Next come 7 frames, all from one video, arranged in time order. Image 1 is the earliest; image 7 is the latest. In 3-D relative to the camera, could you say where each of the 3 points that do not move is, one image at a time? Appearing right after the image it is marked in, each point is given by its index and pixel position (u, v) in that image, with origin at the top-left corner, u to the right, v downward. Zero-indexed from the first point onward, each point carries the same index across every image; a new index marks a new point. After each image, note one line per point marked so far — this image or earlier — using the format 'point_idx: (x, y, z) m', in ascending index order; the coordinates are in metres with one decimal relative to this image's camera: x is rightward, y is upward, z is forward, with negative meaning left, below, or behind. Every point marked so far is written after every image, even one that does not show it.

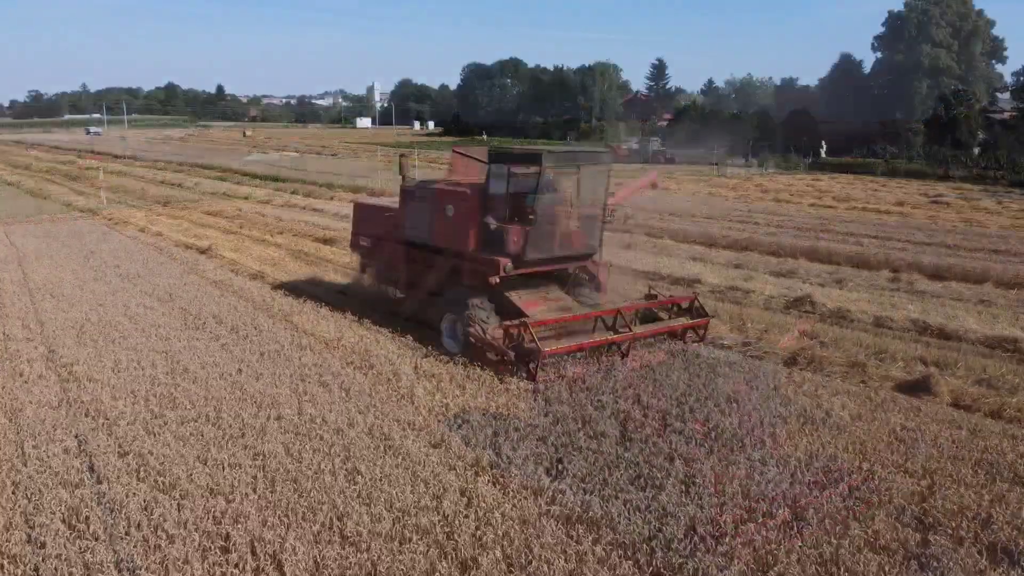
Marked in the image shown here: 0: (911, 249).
0: (+7.9, +0.8, +16.1) m
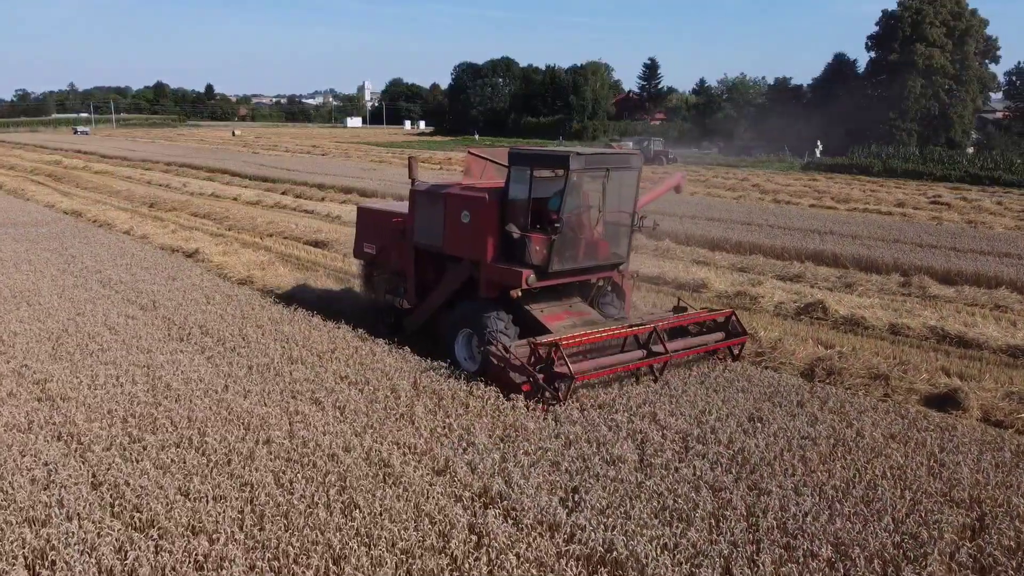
0: (+7.8, +0.7, +15.7) m
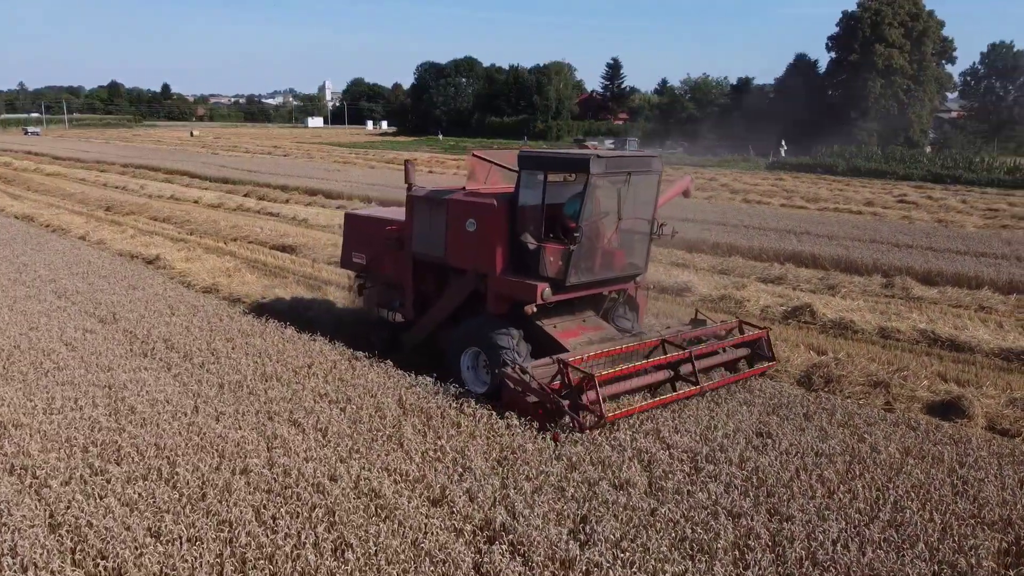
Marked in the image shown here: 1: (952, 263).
0: (+7.4, +0.7, +15.6) m
1: (+7.8, +0.4, +14.4) m
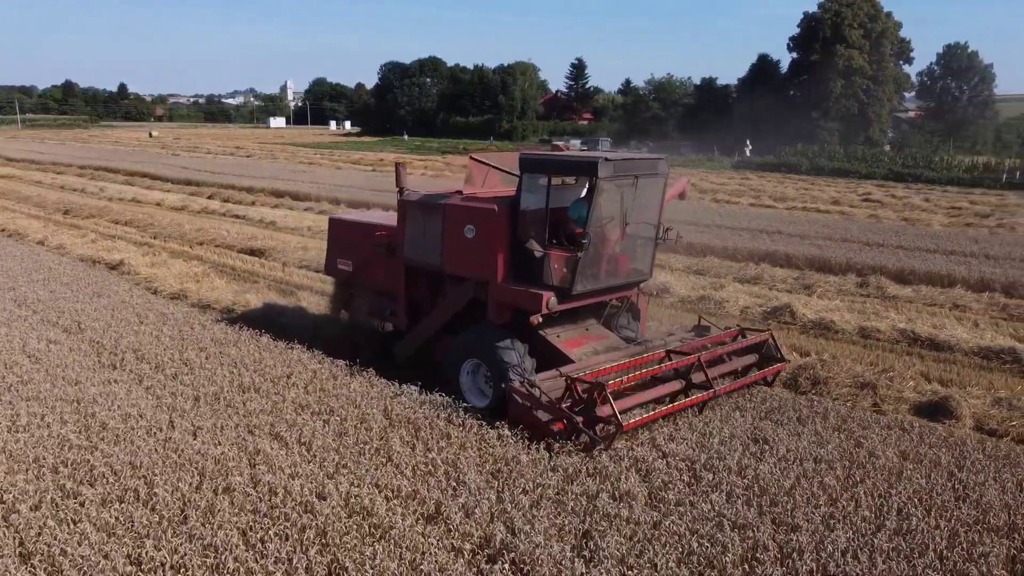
0: (+6.9, +0.7, +15.8) m
1: (+7.4, +0.5, +14.5) m
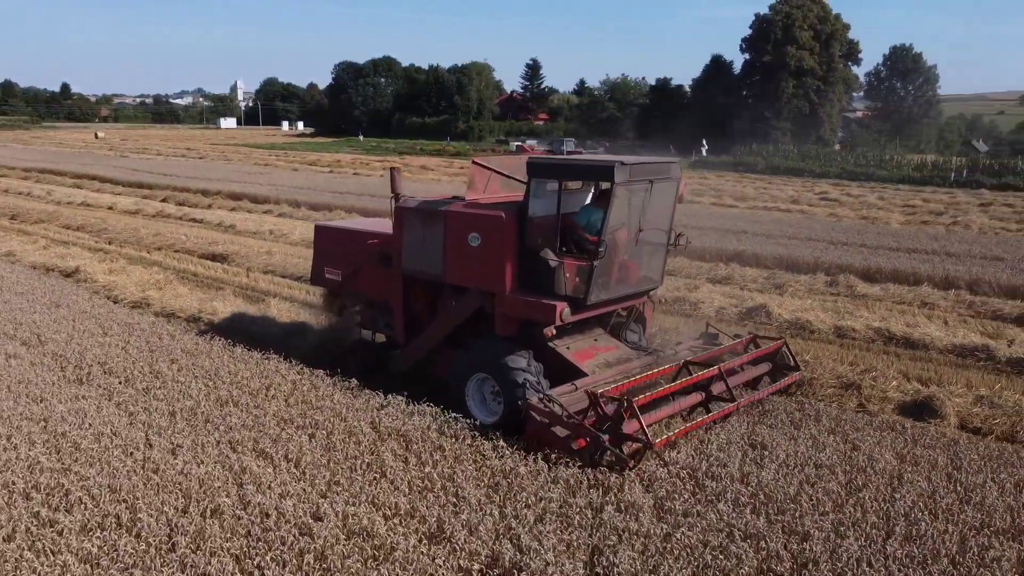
0: (+6.3, +0.8, +16.0) m
1: (+6.8, +0.5, +14.8) m
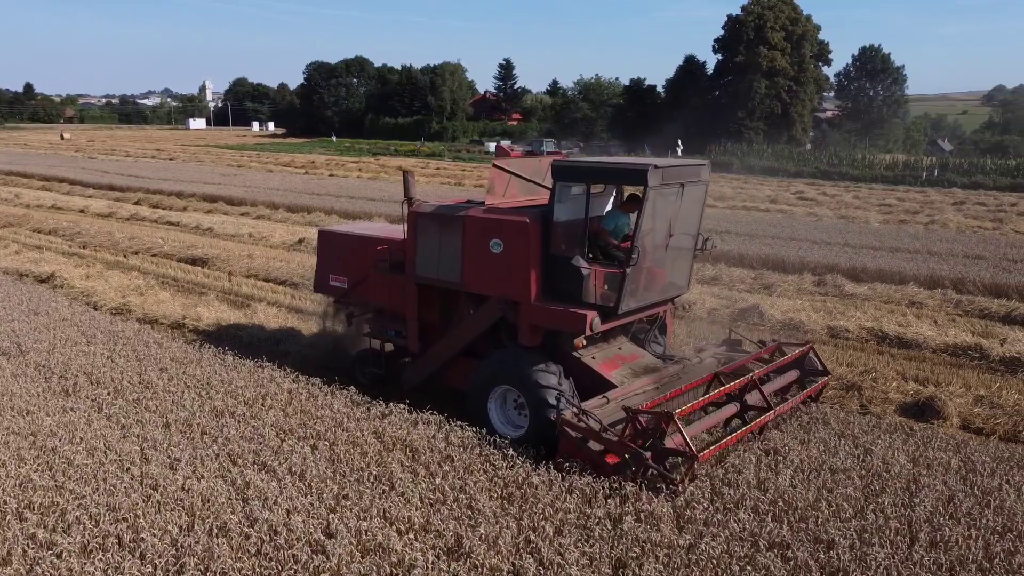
0: (+6.0, +0.8, +16.0) m
1: (+6.6, +0.5, +14.9) m
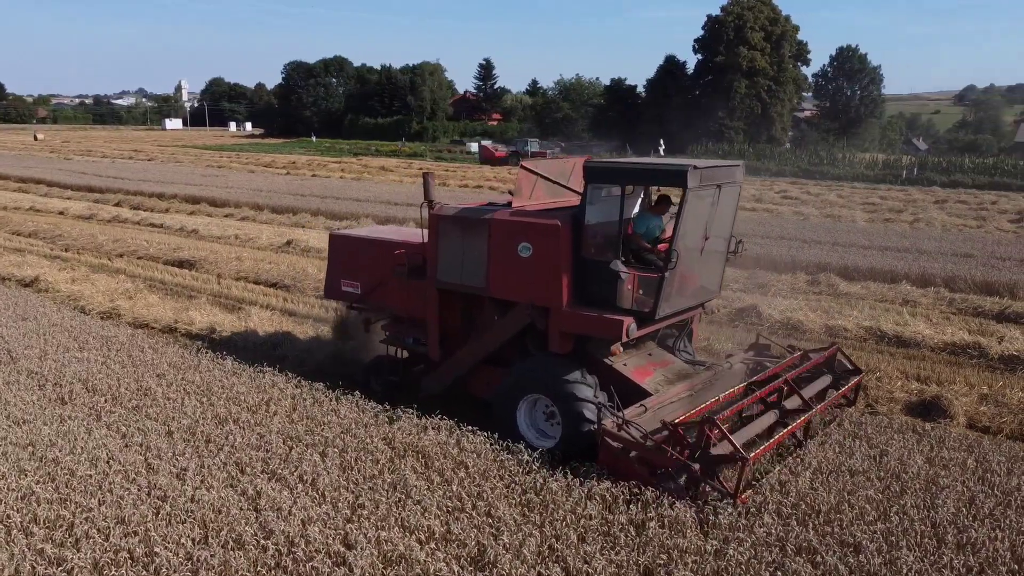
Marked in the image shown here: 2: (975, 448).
0: (+5.8, +0.8, +16.1) m
1: (+6.4, +0.6, +14.9) m
2: (+3.4, -1.2, +6.1) m
